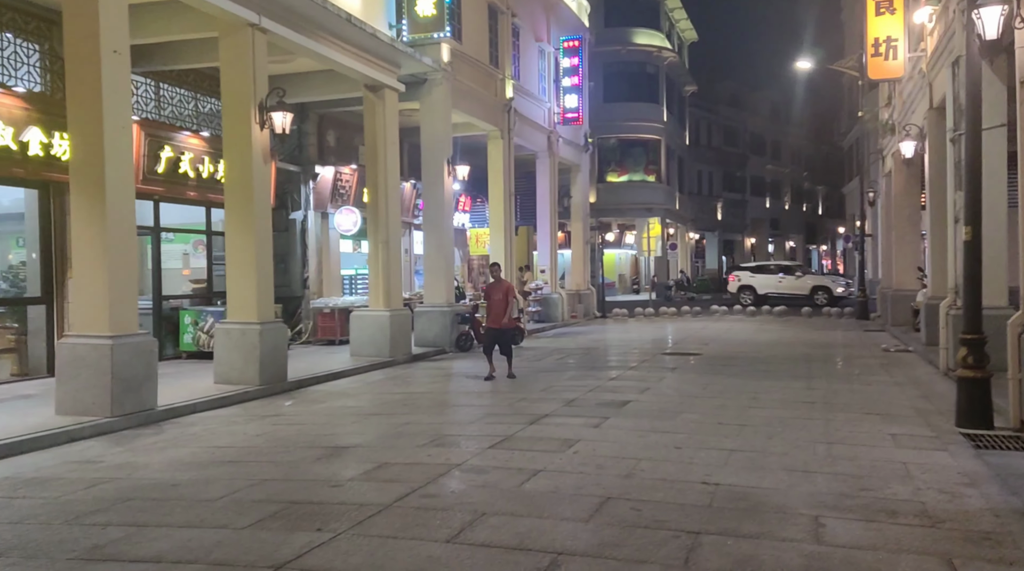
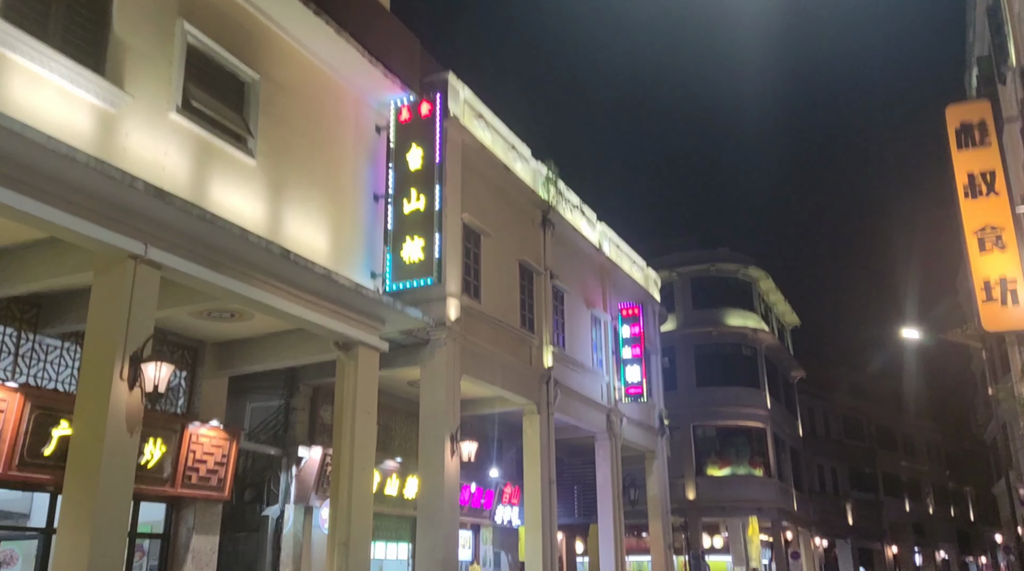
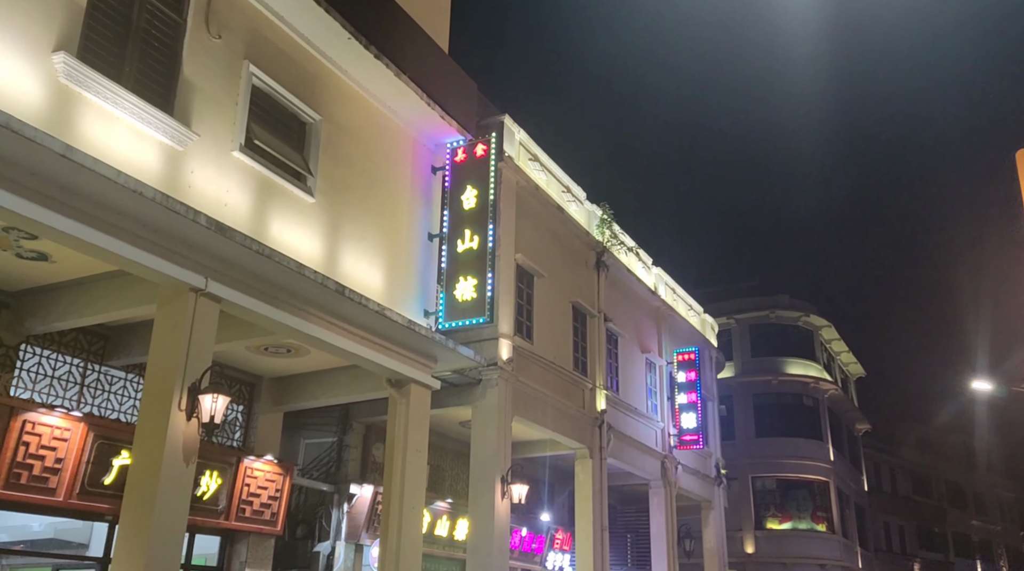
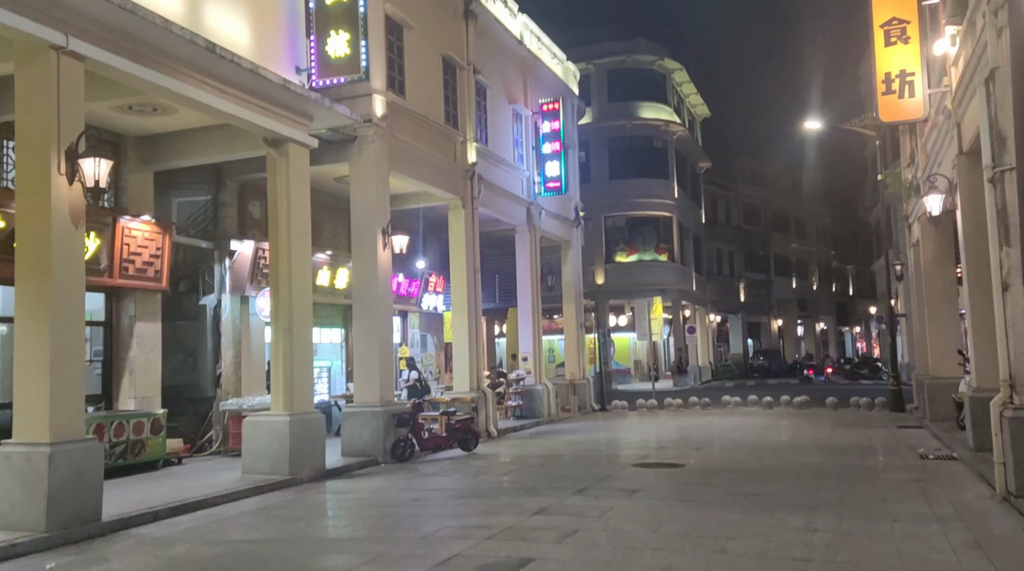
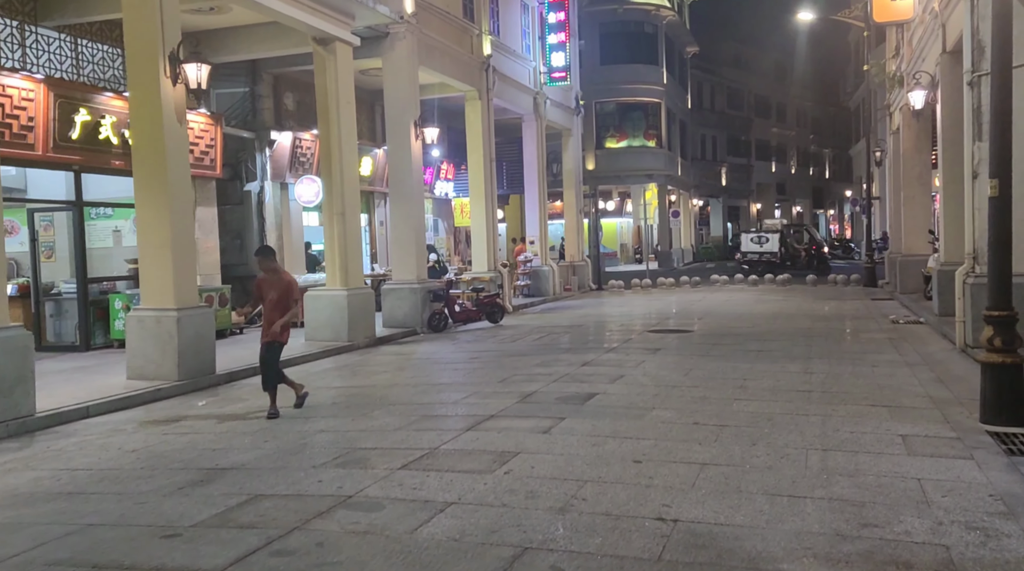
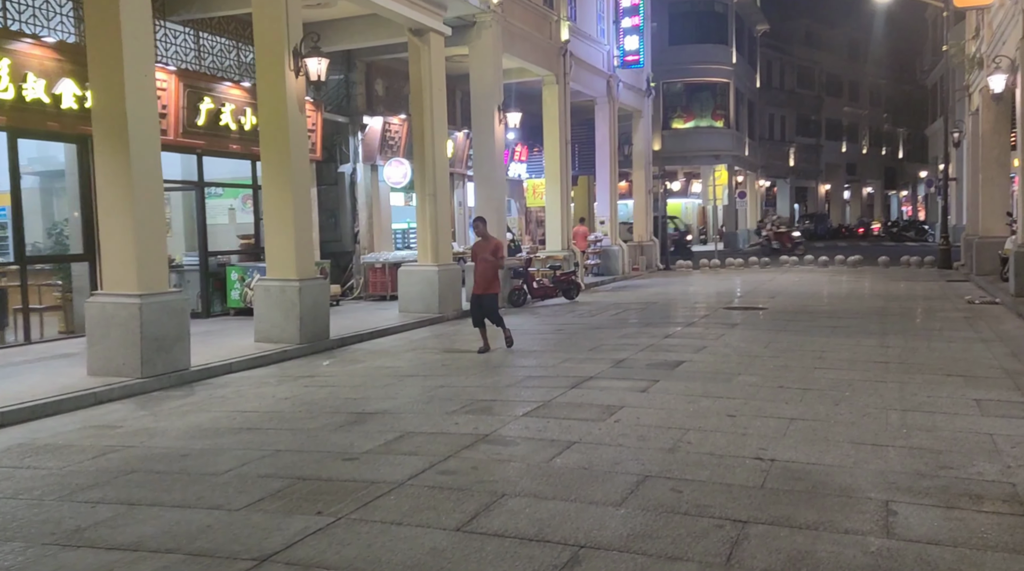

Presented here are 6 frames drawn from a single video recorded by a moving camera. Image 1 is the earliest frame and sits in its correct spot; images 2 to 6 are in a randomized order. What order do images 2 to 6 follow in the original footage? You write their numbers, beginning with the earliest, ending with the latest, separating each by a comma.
6, 5, 4, 2, 3
